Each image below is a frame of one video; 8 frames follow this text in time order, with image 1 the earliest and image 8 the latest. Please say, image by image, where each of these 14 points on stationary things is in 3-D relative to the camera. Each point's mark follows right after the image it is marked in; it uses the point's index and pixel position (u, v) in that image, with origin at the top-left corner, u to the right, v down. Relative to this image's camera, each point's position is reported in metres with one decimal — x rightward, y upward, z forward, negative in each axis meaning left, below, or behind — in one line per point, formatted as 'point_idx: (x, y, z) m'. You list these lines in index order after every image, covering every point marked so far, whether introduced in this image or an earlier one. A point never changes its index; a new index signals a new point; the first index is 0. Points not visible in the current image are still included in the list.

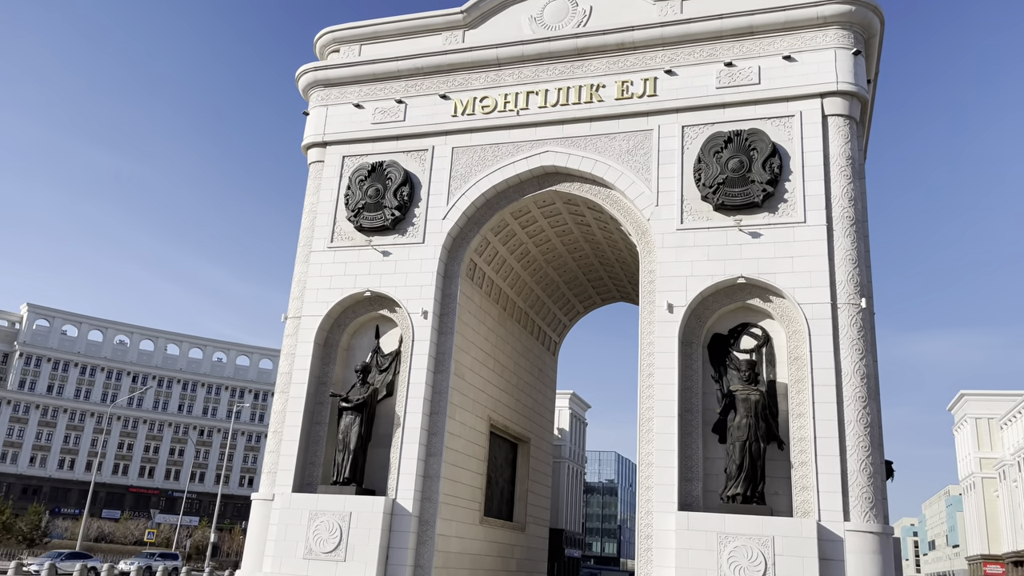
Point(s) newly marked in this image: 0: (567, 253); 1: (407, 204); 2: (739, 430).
0: (+1.3, +0.9, +19.0) m
1: (-2.2, +1.7, +16.3) m
2: (+3.8, -2.4, +13.3) m
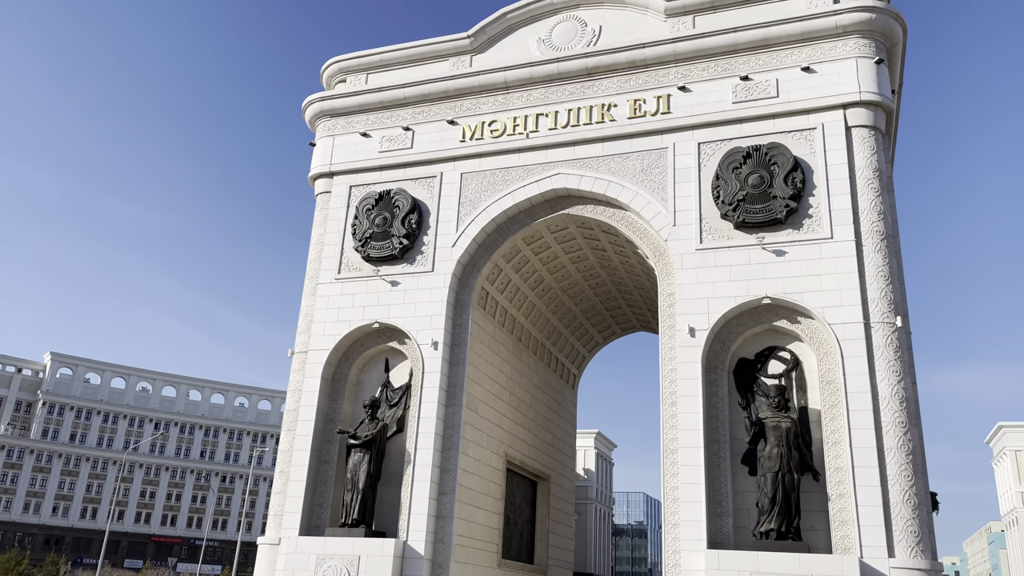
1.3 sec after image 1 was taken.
0: (+1.6, +0.2, +18.4) m
1: (-1.9, +1.1, +15.8) m
2: (+4.0, -2.7, +12.4) m
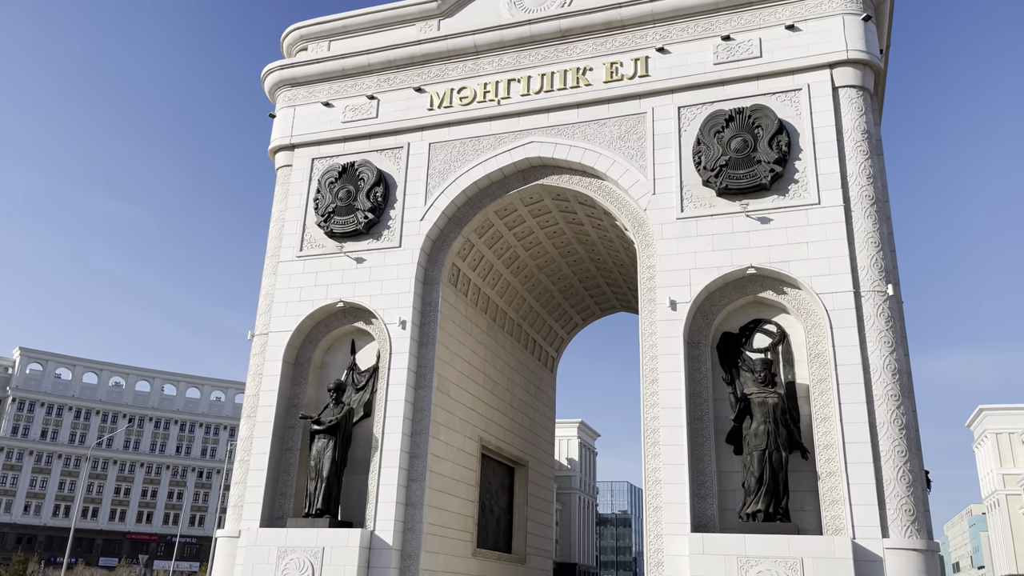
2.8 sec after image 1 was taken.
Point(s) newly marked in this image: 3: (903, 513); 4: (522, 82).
0: (+1.1, +0.7, +17.6) m
1: (-2.5, +1.6, +15.0) m
2: (+3.6, -2.2, +11.7) m
3: (+5.4, -3.1, +10.9) m
4: (+0.2, +3.9, +15.0) m
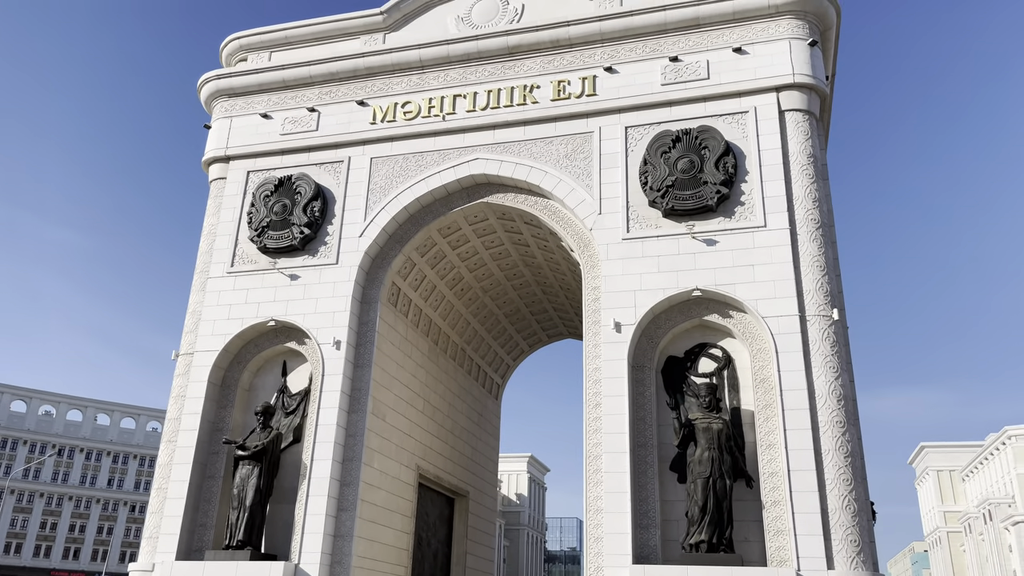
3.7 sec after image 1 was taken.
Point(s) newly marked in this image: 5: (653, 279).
0: (-0.2, +0.2, +17.1) m
1: (-3.5, +1.2, +14.4) m
2: (+2.7, -2.5, +11.3) m
3: (+4.5, -3.4, +10.5) m
4: (-0.8, +3.5, +14.7) m
5: (+2.3, +0.1, +12.6) m
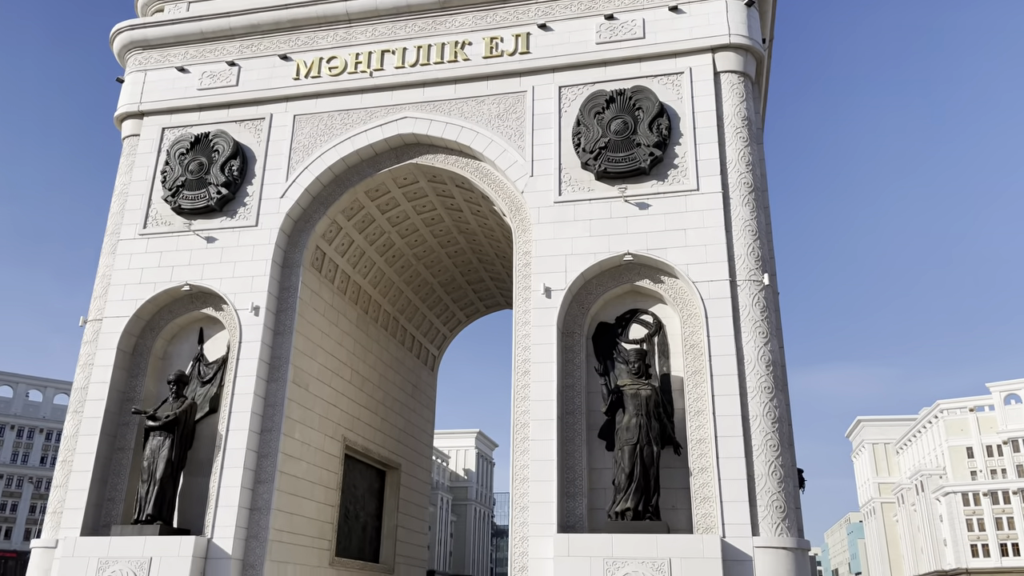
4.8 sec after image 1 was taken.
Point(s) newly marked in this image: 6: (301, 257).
0: (-1.6, +0.9, +16.6) m
1: (-4.7, +1.9, +13.6) m
2: (+1.6, -2.0, +11.1) m
3: (+3.4, -2.9, +10.4) m
4: (-2.1, +4.1, +14.0) m
5: (+1.1, +0.7, +12.3) m
6: (-3.6, +0.5, +13.5) m
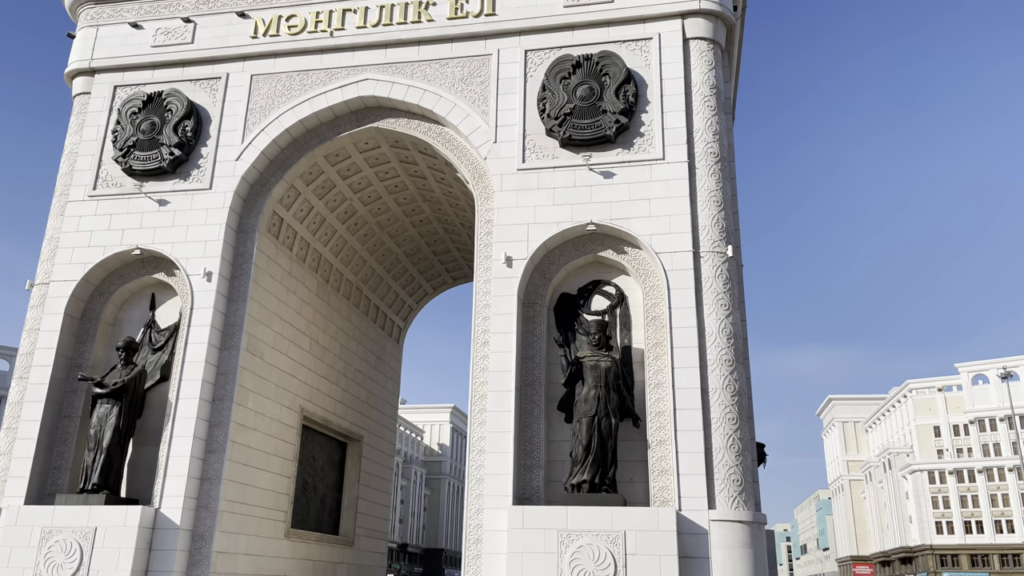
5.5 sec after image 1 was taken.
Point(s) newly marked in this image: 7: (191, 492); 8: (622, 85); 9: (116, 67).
0: (-2.3, +1.5, +16.3) m
1: (-5.4, +2.4, +13.2) m
2: (+1.0, -1.6, +10.9) m
3: (+2.9, -2.5, +10.3) m
4: (-2.6, +4.7, +13.6) m
5: (+0.5, +1.2, +12.0) m
6: (-4.2, +1.1, +13.1) m
7: (-4.7, -3.0, +11.5) m
8: (+1.7, +3.1, +12.2) m
9: (-7.1, +4.0, +14.1) m
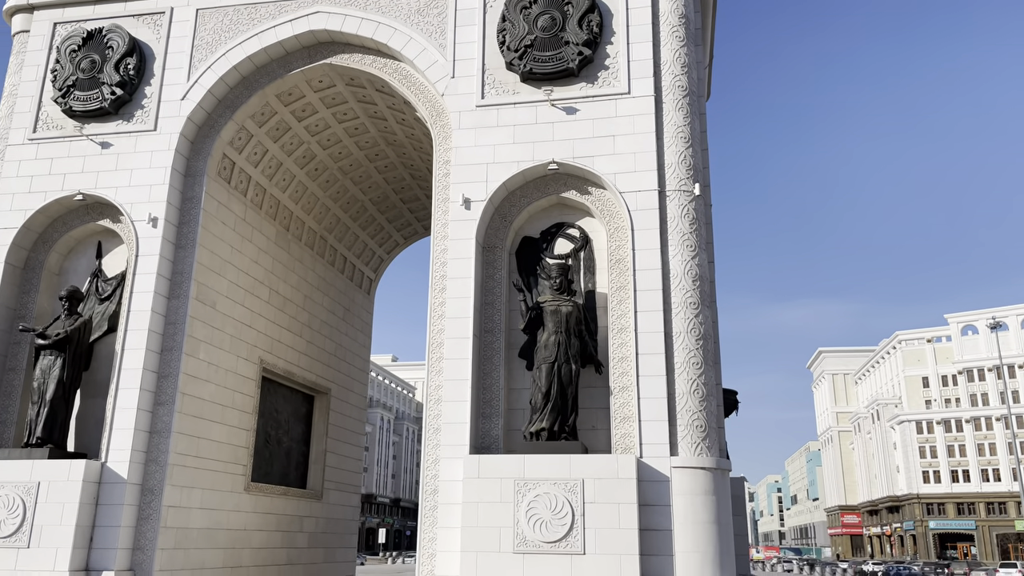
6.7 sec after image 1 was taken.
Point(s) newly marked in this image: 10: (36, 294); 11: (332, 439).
0: (-2.9, +2.5, +15.6) m
1: (-6.0, +3.3, +12.5) m
2: (+0.4, -0.8, +10.4) m
3: (+2.3, -1.8, +9.9) m
4: (-3.3, +5.6, +12.8) m
5: (-0.1, +2.0, +11.4) m
6: (-4.8, +1.9, +12.5) m
7: (-5.2, -2.2, +11.1) m
8: (+1.1, +4.0, +11.5) m
9: (-7.7, +4.8, +13.3) m
10: (-7.4, -0.1, +12.3) m
11: (-3.7, -3.1, +16.4) m
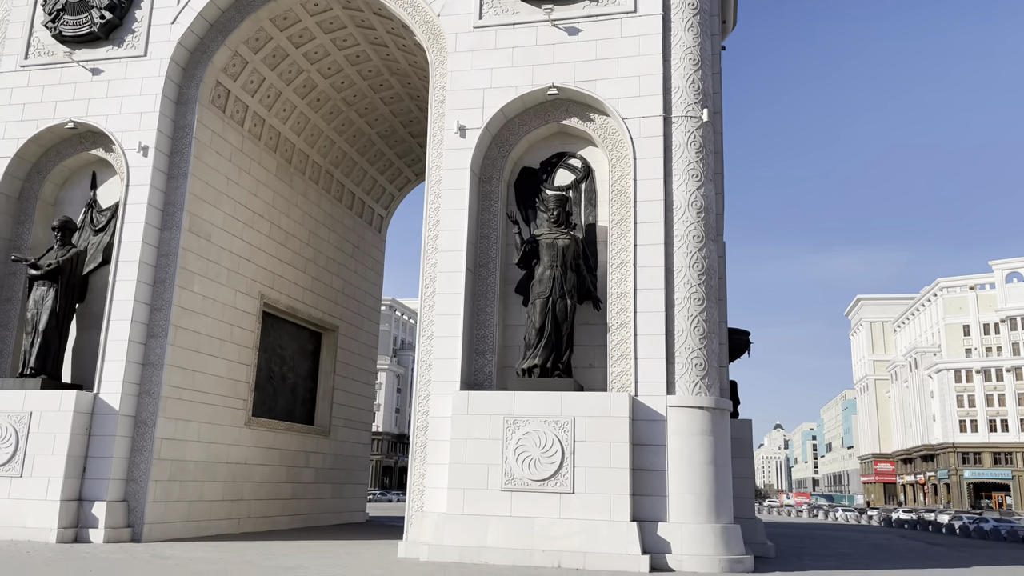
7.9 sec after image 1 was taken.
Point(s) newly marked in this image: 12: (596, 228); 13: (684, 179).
0: (-2.7, +3.8, +15.1) m
1: (-5.9, +4.3, +12.0) m
2: (+0.4, 0.0, +10.0) m
3: (+2.2, -1.0, +9.5) m
4: (-3.2, +6.6, +12.1) m
5: (-0.1, +2.9, +10.8) m
6: (-4.8, +3.0, +12.1) m
7: (-5.3, -1.2, +11.0) m
8: (+1.1, +4.9, +10.7) m
9: (-7.6, +5.9, +12.8) m
10: (-7.4, +1.0, +12.1) m
11: (-3.6, -1.8, +16.3) m
12: (+1.1, +0.8, +10.6) m
13: (+2.2, +1.4, +10.0) m
